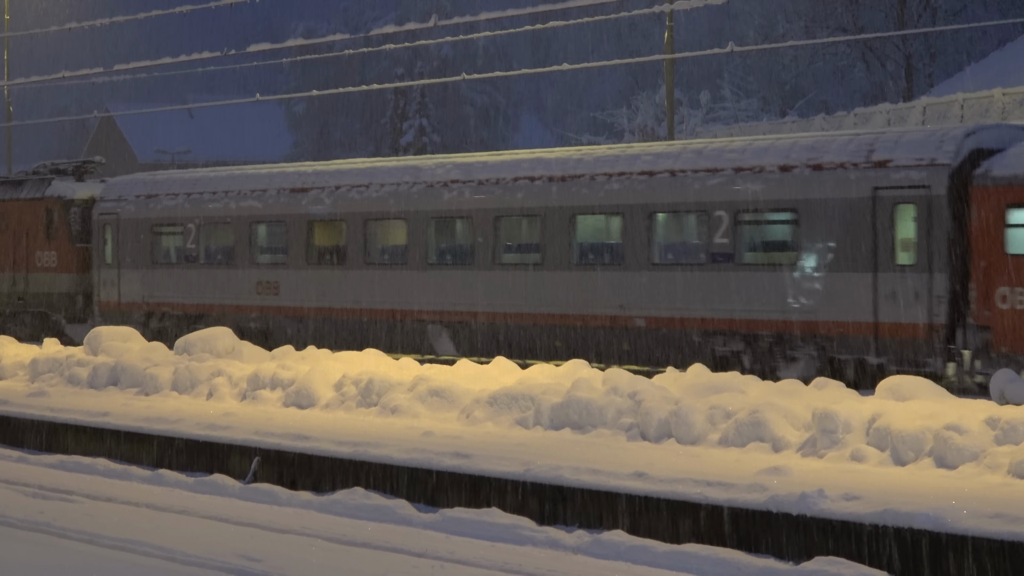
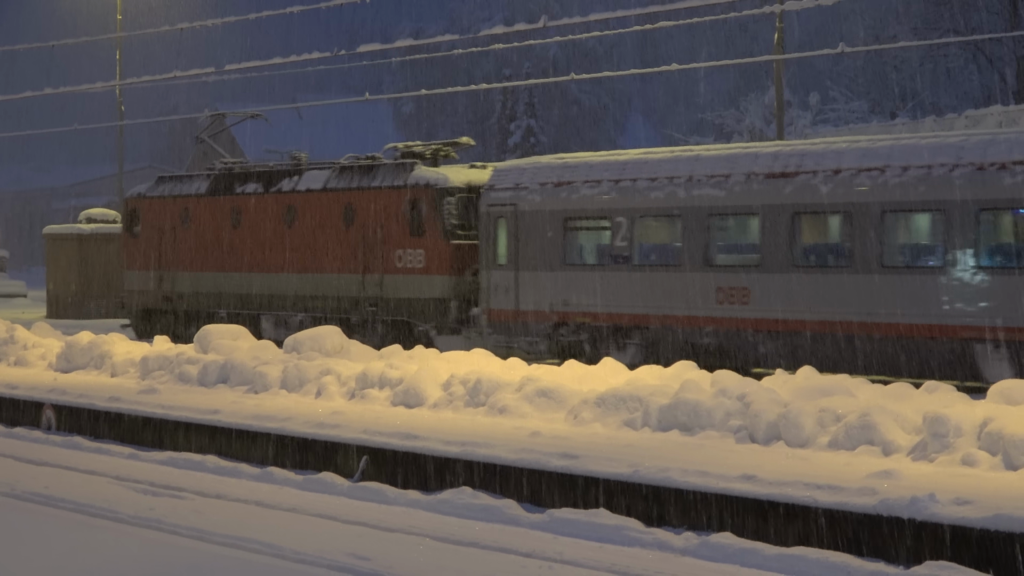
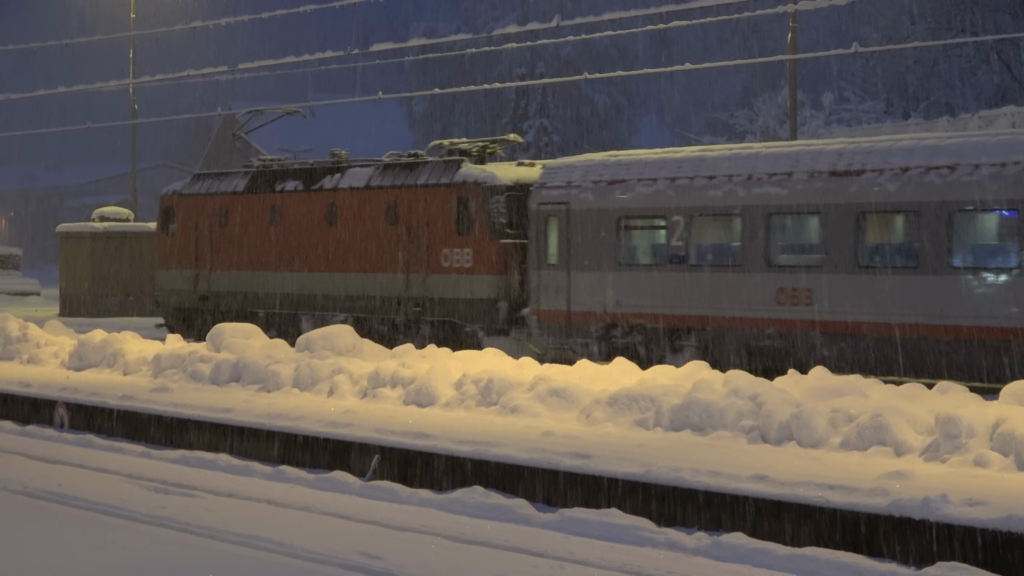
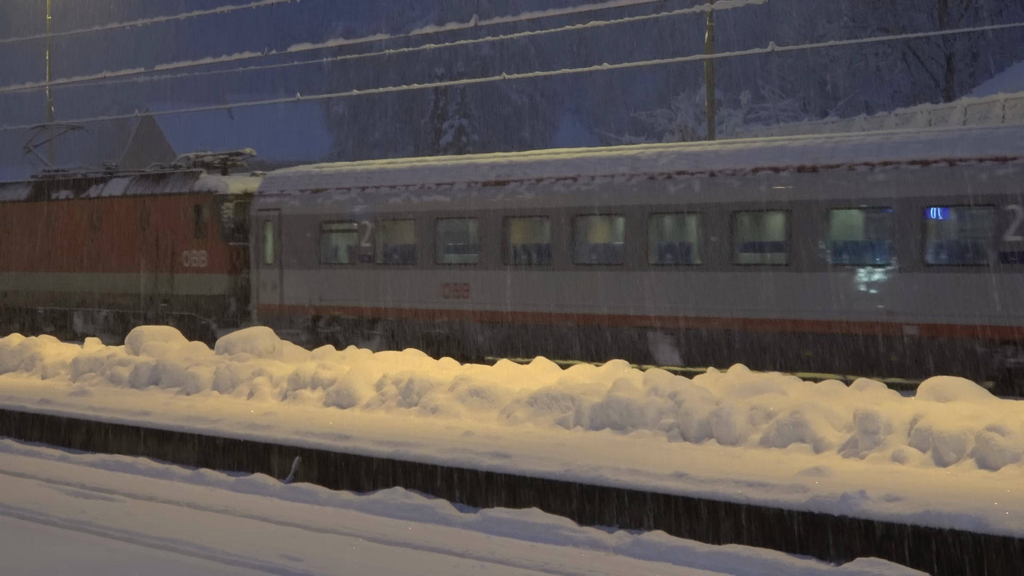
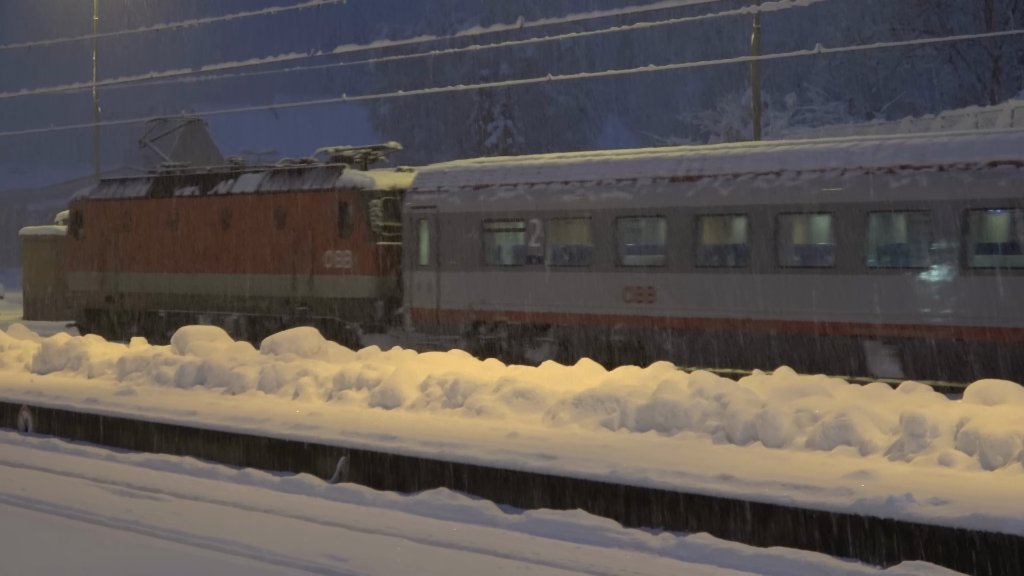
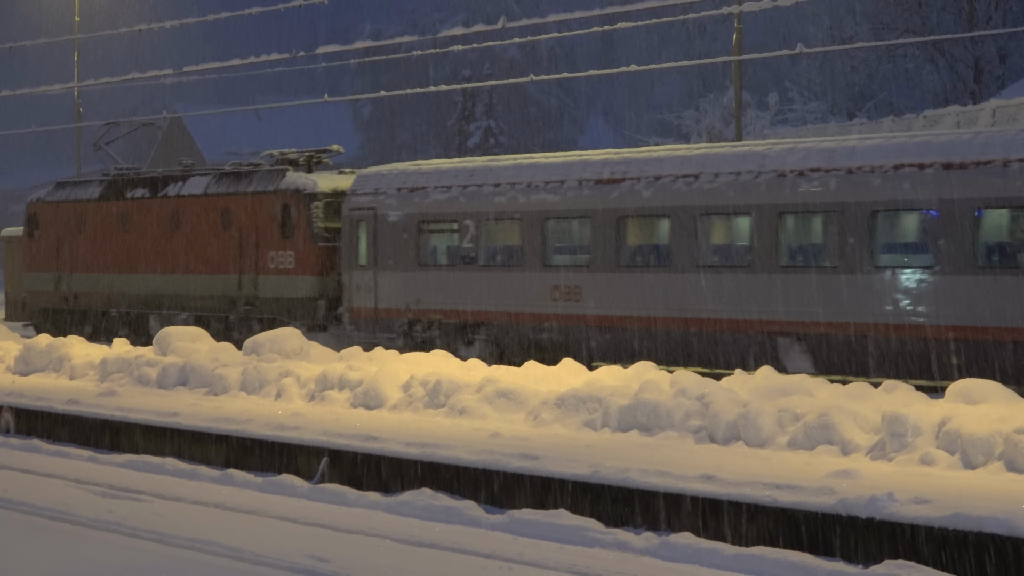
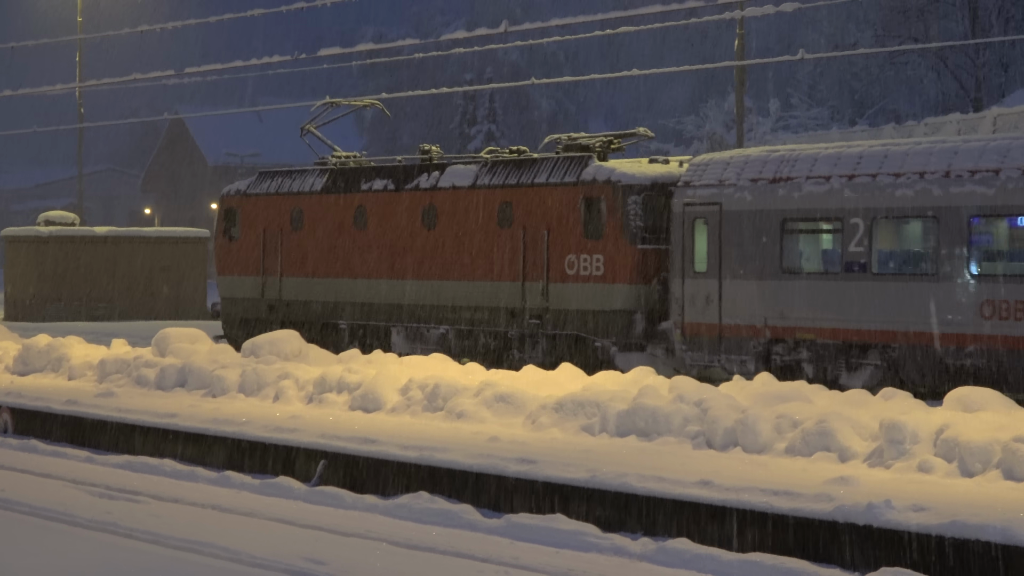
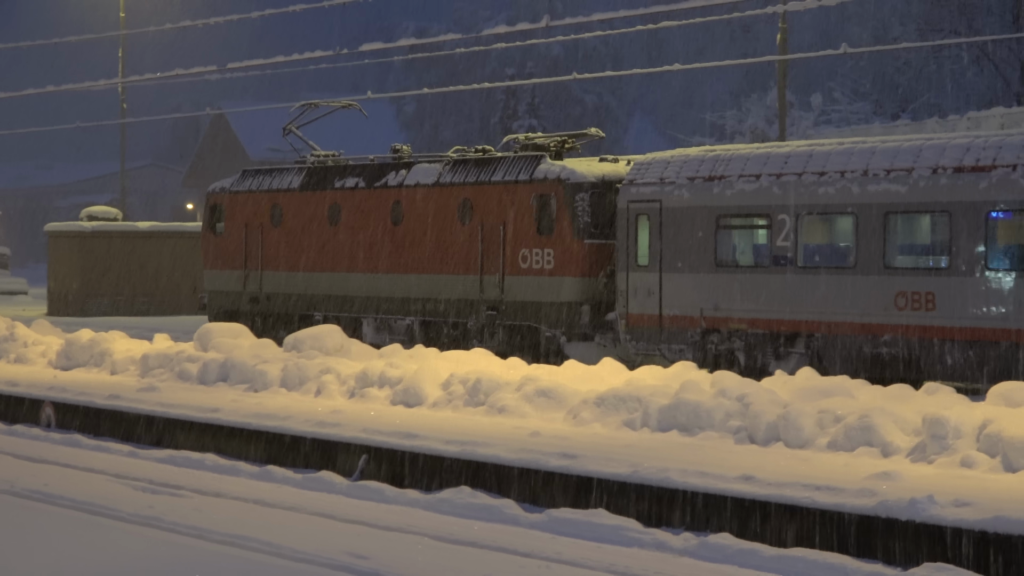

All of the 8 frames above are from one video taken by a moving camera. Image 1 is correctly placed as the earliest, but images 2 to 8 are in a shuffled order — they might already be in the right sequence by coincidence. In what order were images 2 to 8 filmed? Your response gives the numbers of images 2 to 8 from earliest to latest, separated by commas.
4, 6, 5, 2, 3, 8, 7
